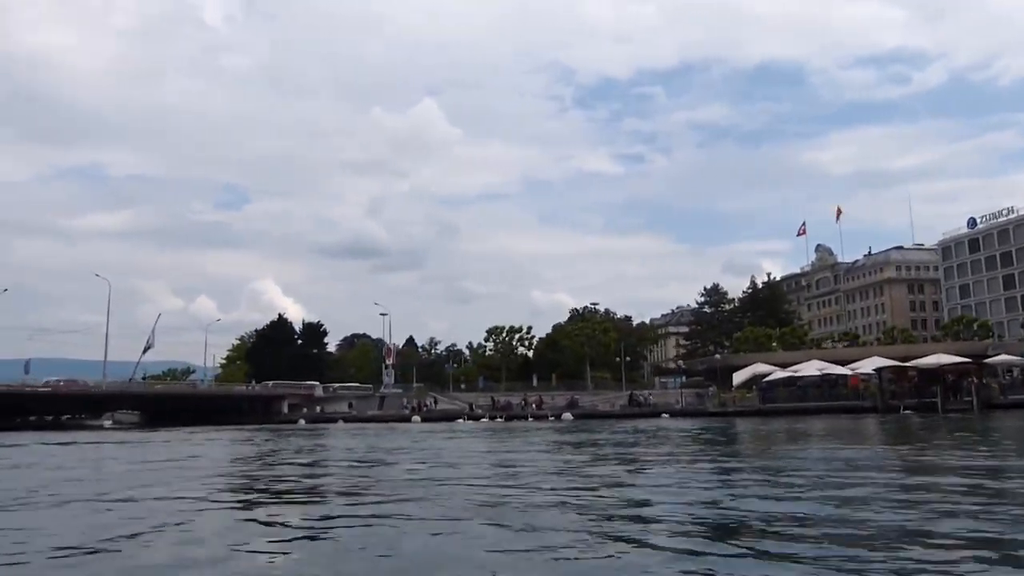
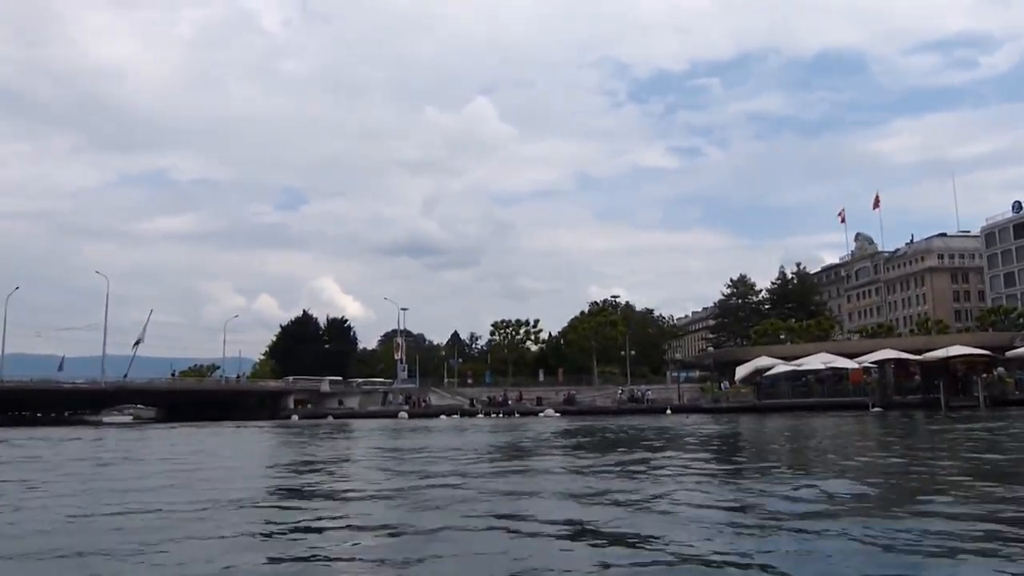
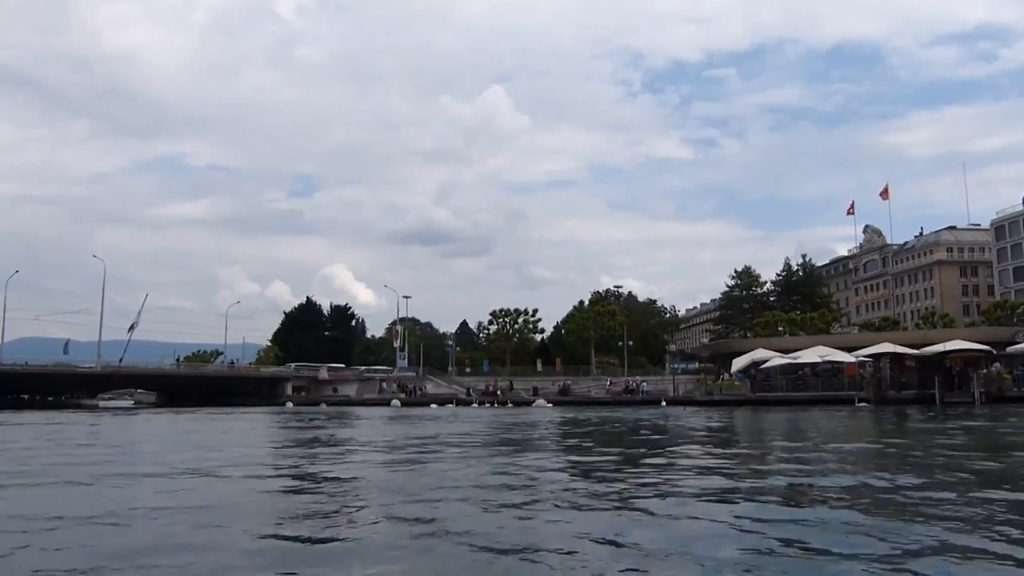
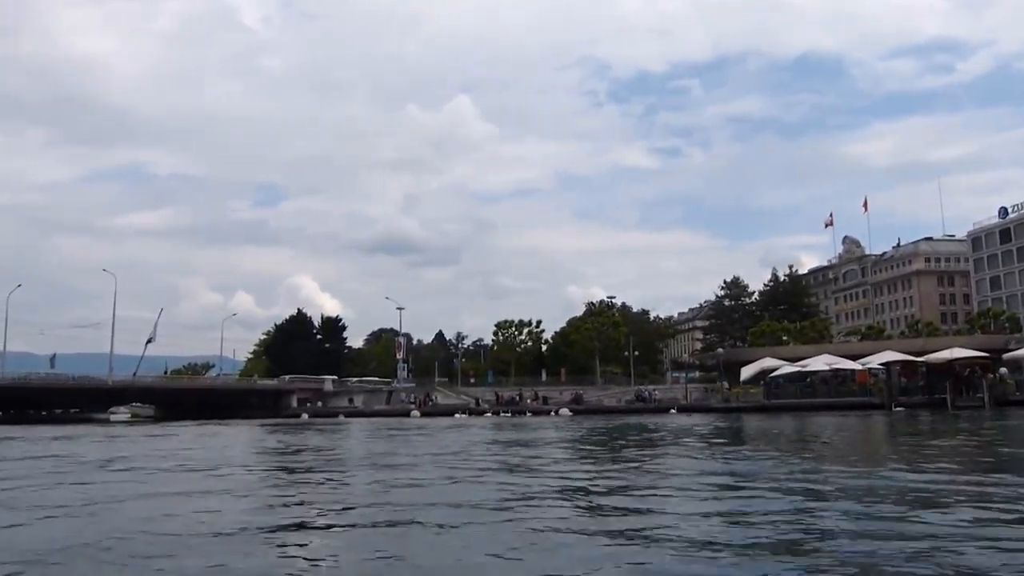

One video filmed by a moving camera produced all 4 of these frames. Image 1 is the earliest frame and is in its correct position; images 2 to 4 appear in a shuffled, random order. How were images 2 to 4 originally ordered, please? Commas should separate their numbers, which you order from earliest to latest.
4, 2, 3
